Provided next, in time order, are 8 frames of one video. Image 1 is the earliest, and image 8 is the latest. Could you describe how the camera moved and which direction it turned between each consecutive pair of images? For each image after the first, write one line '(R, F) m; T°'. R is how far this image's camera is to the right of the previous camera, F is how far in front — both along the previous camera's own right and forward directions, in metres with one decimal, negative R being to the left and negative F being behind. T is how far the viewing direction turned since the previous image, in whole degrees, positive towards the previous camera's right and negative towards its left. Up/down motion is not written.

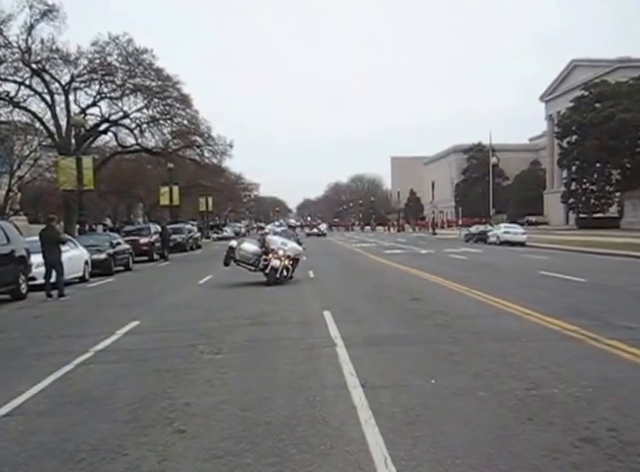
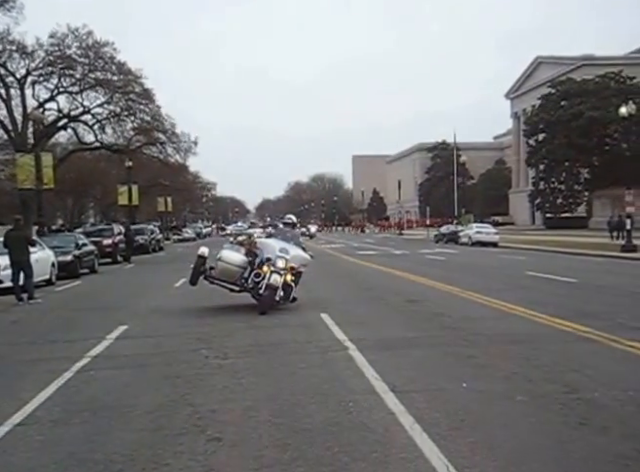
(-1.0, +0.3) m; +5°
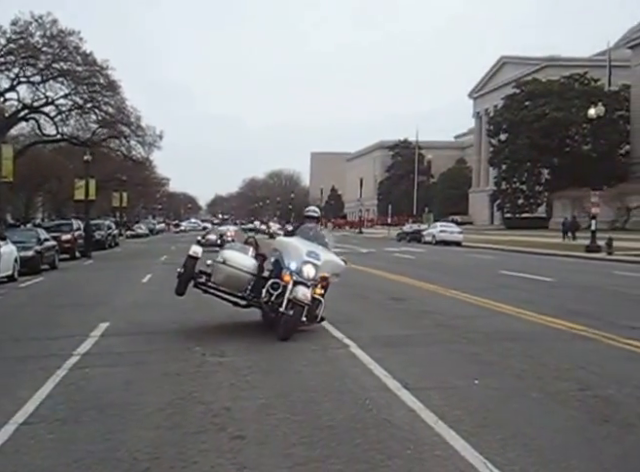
(-0.8, +0.1) m; +5°
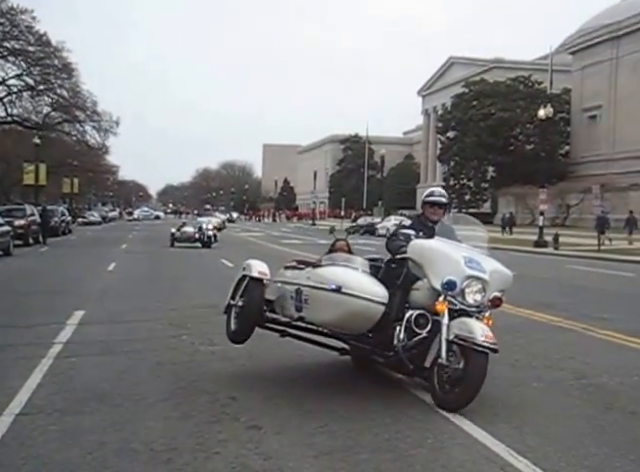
(-0.8, +0.1) m; +5°
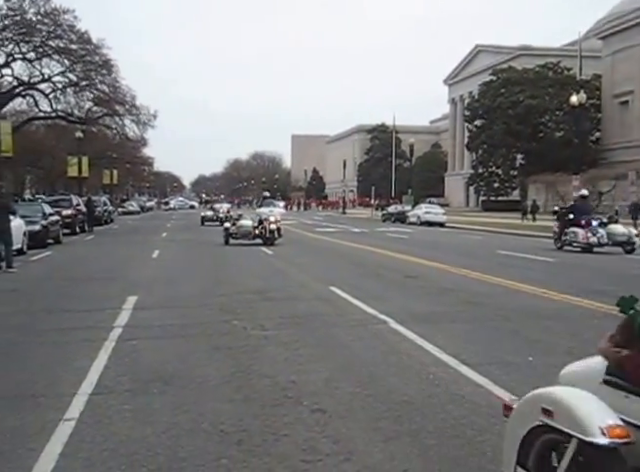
(-0.3, -0.3) m; -2°
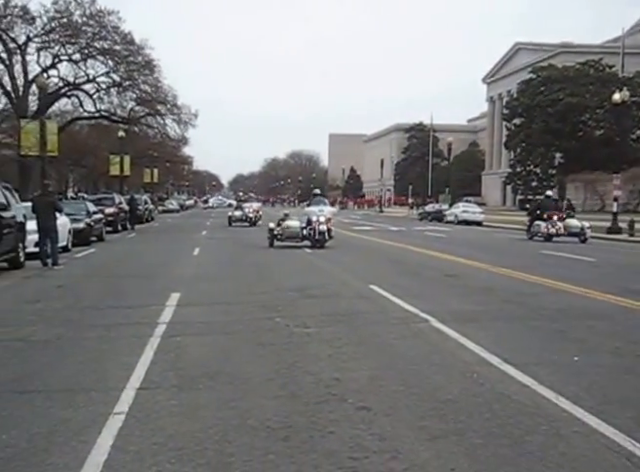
(-0.1, 0.0) m; -3°
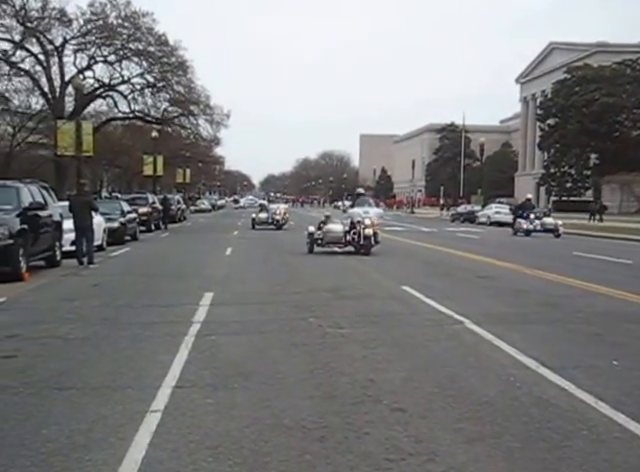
(-0.1, 0.0) m; -3°
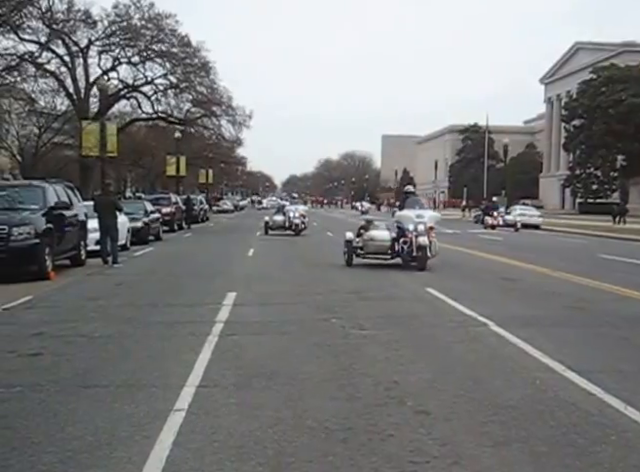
(0.0, 0.0) m; -2°
